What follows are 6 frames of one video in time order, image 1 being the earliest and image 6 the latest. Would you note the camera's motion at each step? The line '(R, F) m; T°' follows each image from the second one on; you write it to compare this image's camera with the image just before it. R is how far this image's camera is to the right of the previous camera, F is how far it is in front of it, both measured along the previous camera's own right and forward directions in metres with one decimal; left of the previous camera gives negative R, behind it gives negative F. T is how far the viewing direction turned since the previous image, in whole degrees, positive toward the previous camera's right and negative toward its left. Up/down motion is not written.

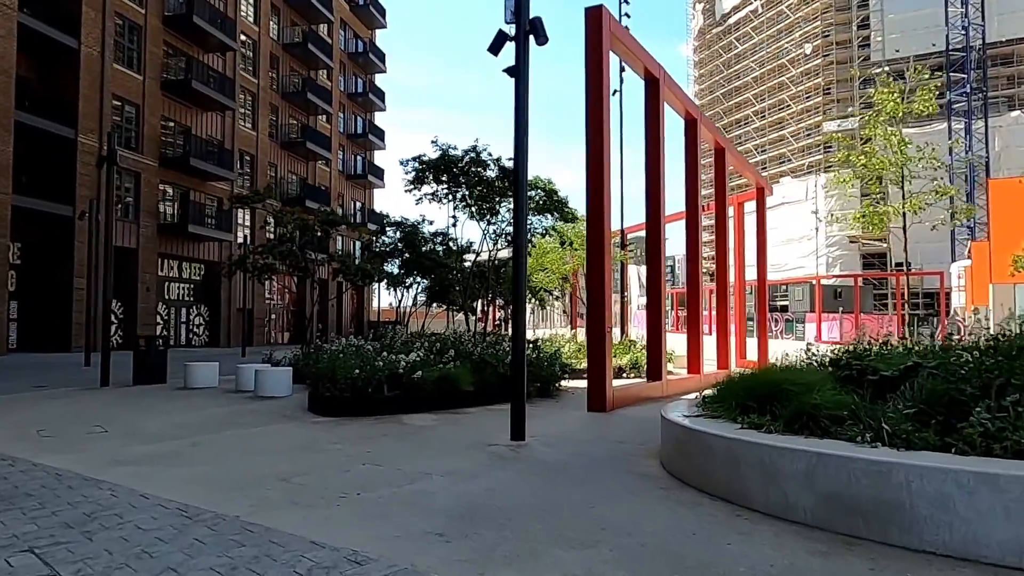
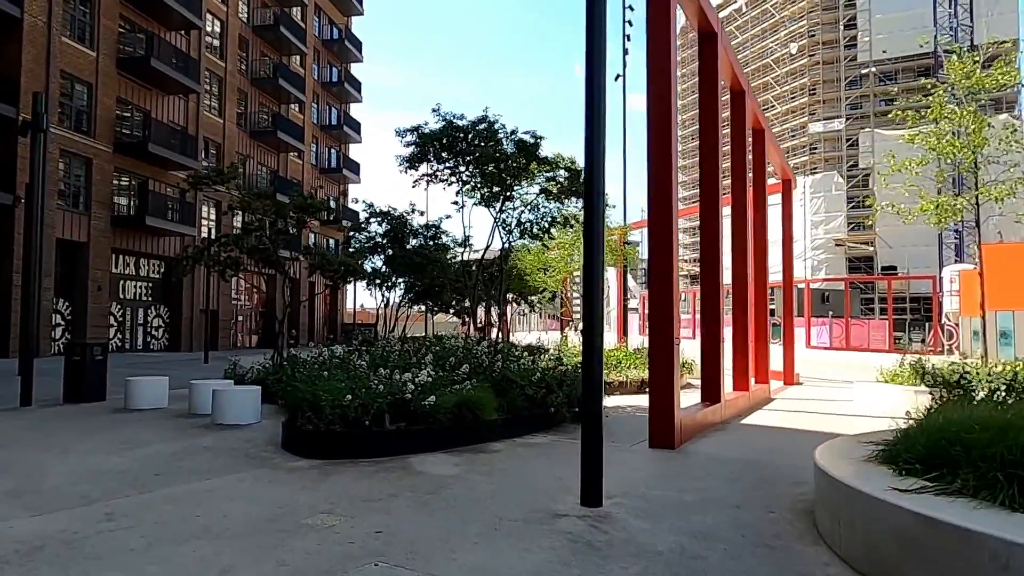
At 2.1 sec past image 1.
(-0.7, +2.5) m; +2°
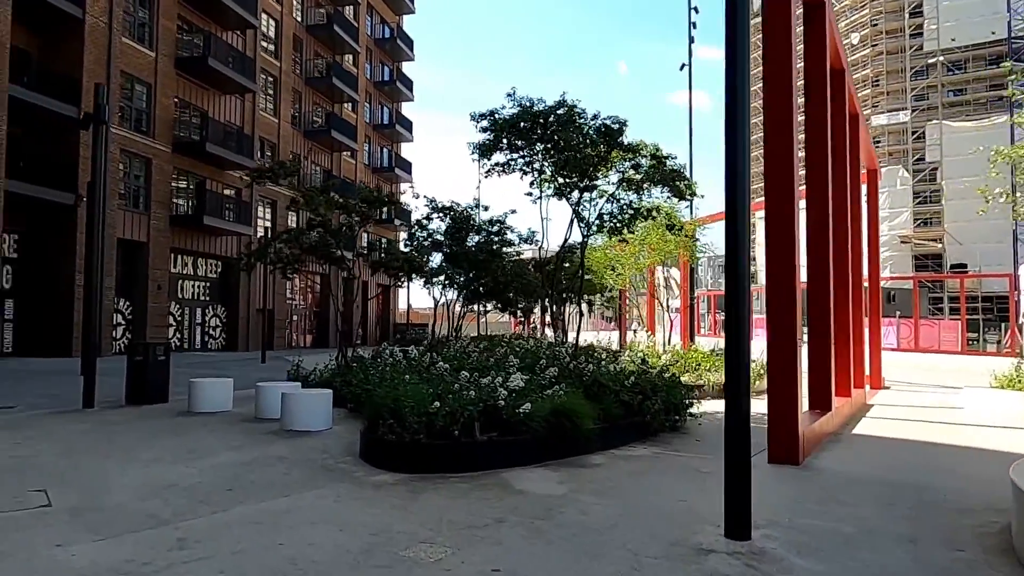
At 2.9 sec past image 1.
(-0.5, +0.8) m; -3°
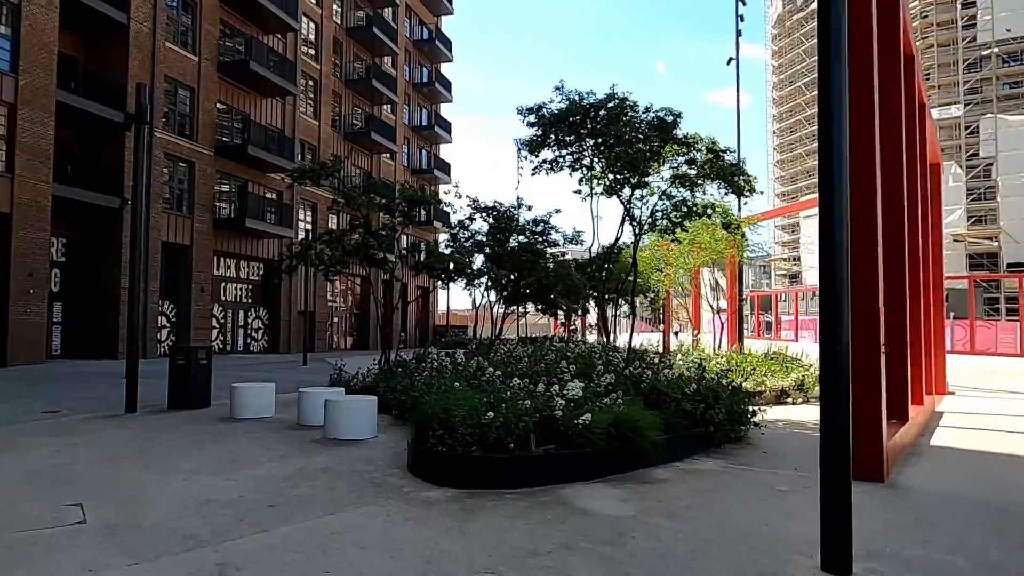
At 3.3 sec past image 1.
(-0.2, +0.5) m; -3°
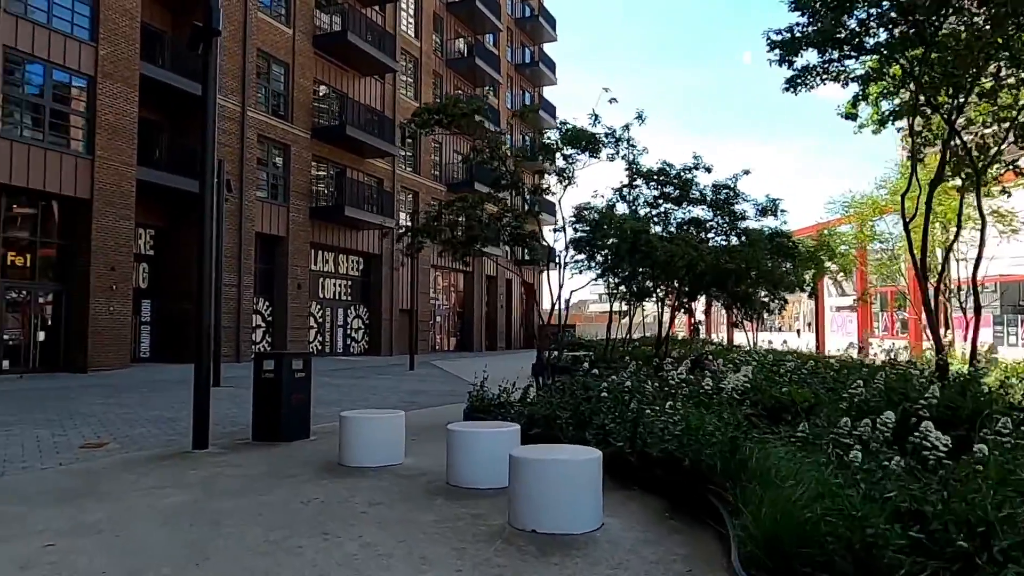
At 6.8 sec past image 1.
(-1.5, +3.8) m; -7°
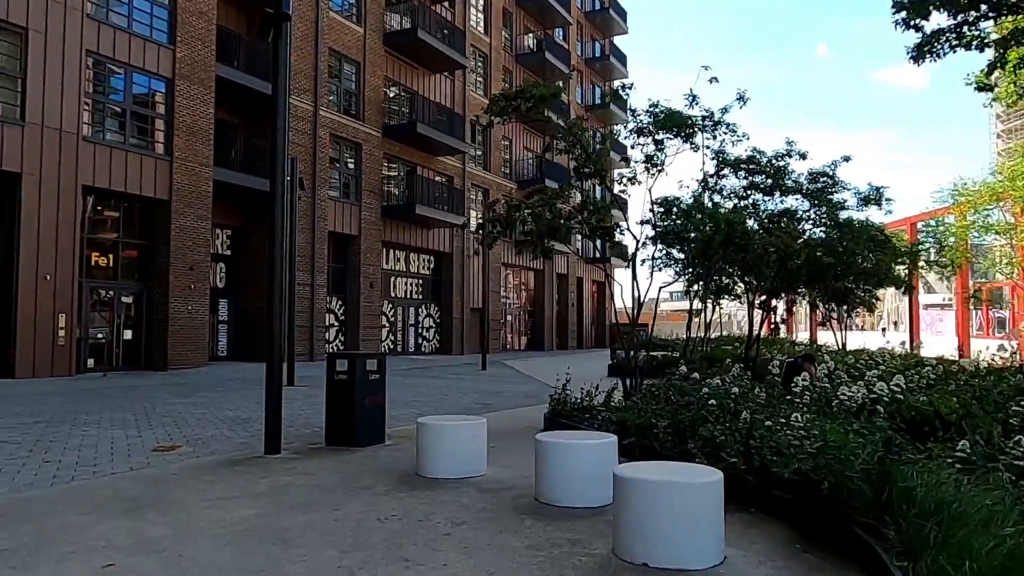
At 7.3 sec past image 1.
(-0.2, +0.6) m; -5°
